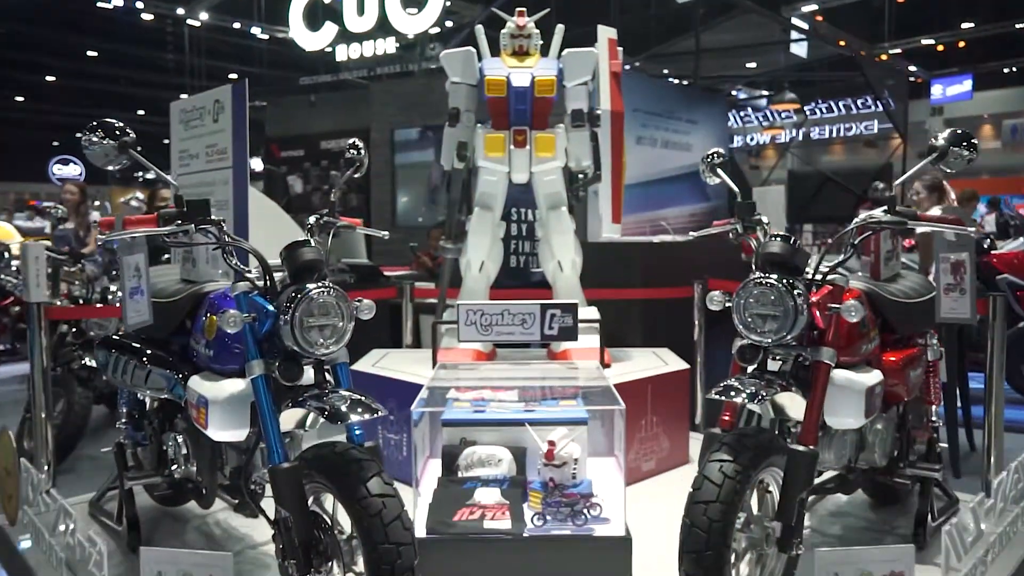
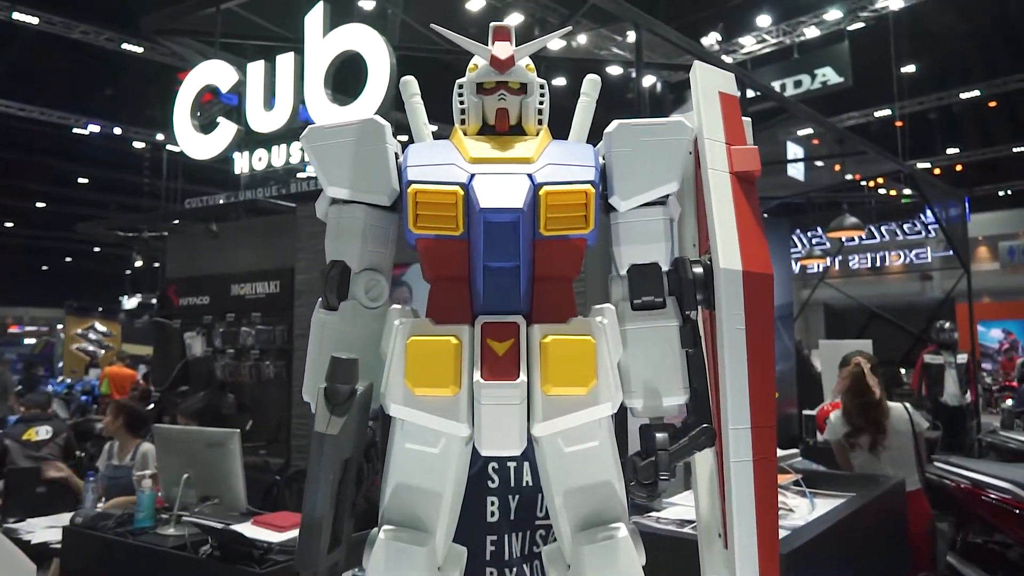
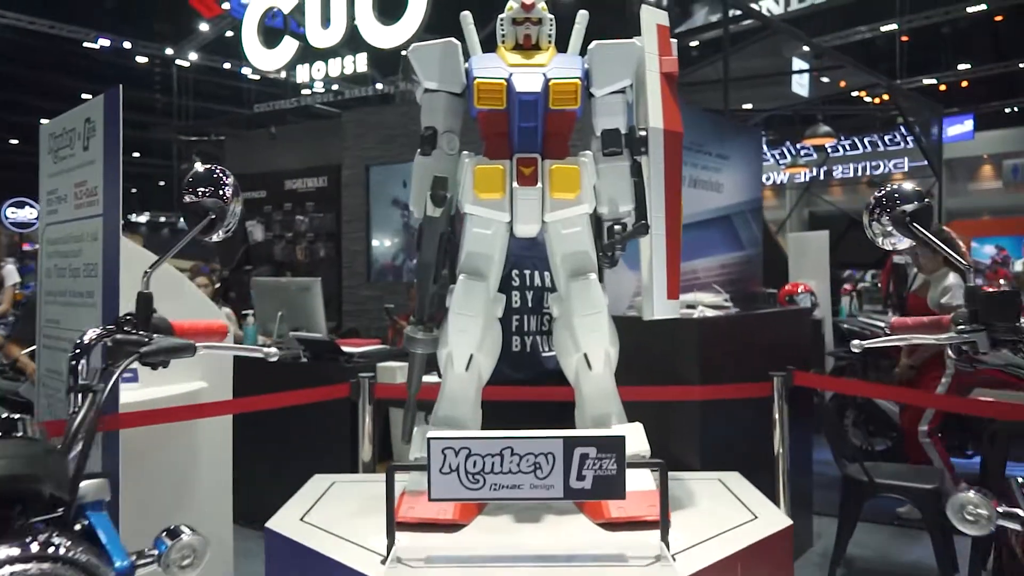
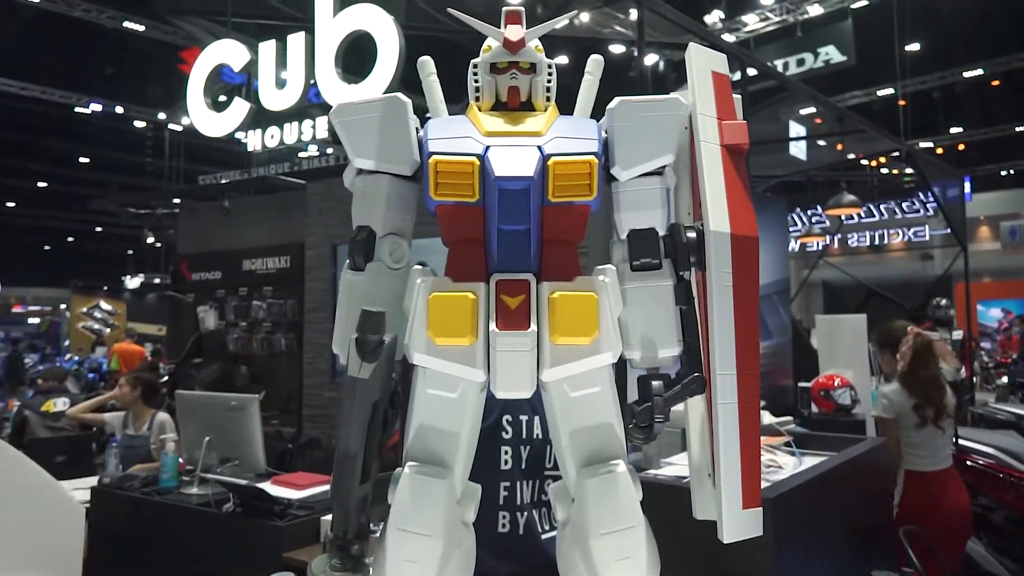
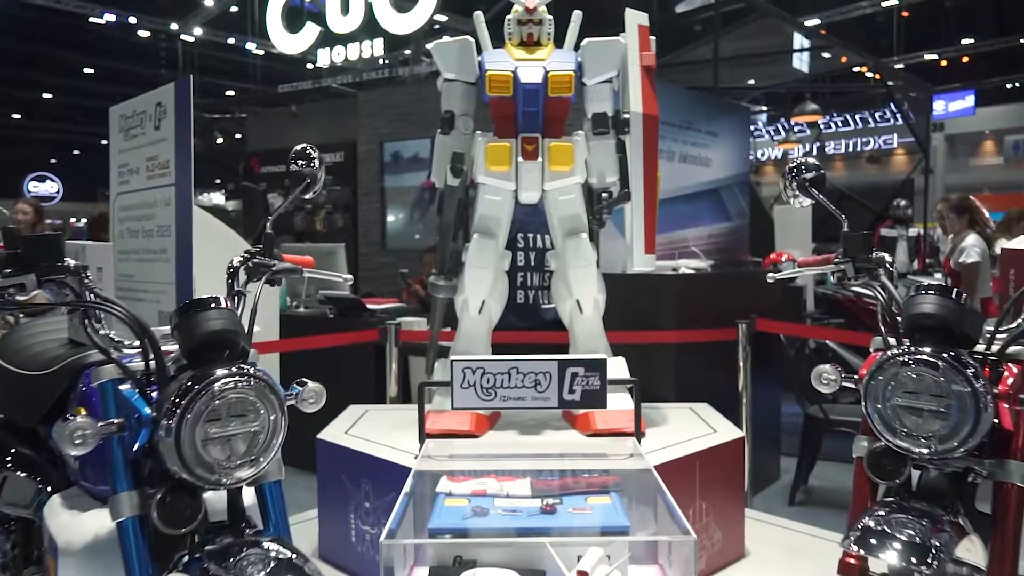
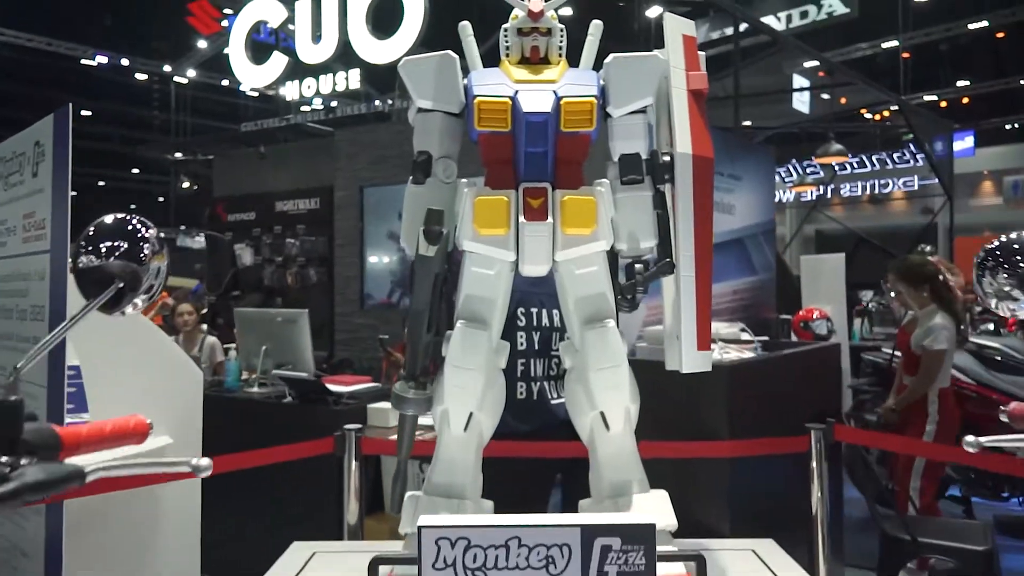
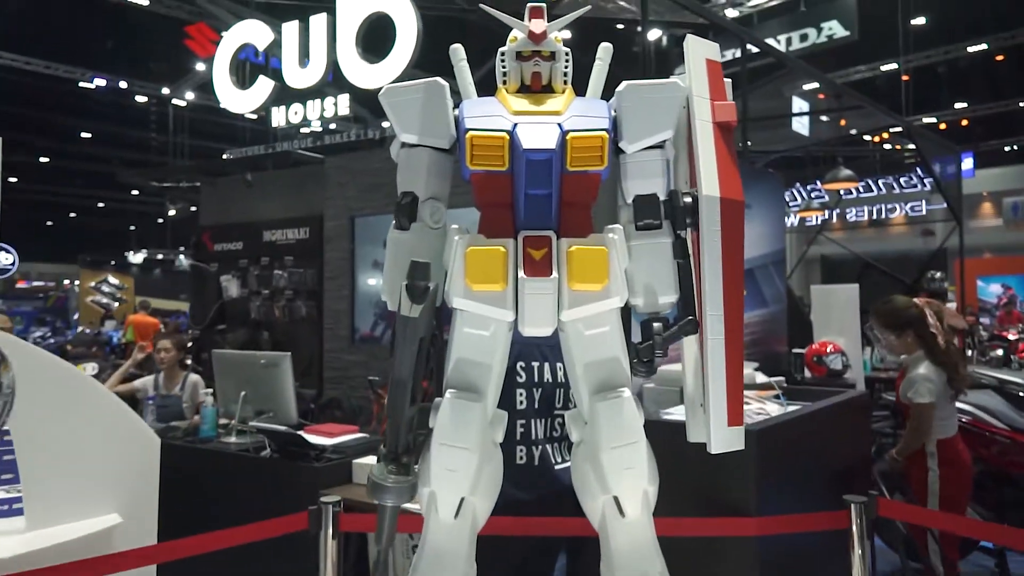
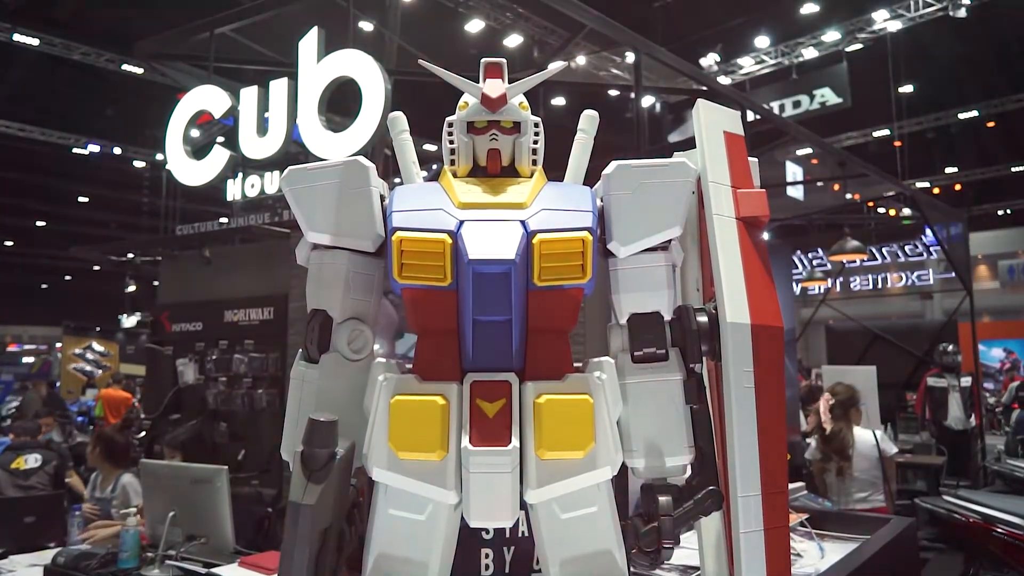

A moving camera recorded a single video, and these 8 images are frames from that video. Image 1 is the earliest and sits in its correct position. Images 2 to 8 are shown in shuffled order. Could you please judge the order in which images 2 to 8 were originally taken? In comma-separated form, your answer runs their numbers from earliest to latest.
5, 3, 6, 7, 4, 2, 8
